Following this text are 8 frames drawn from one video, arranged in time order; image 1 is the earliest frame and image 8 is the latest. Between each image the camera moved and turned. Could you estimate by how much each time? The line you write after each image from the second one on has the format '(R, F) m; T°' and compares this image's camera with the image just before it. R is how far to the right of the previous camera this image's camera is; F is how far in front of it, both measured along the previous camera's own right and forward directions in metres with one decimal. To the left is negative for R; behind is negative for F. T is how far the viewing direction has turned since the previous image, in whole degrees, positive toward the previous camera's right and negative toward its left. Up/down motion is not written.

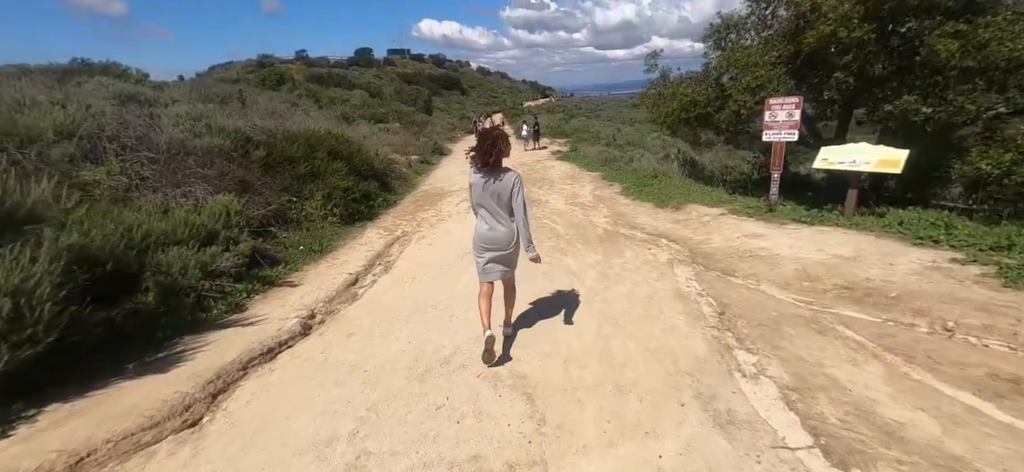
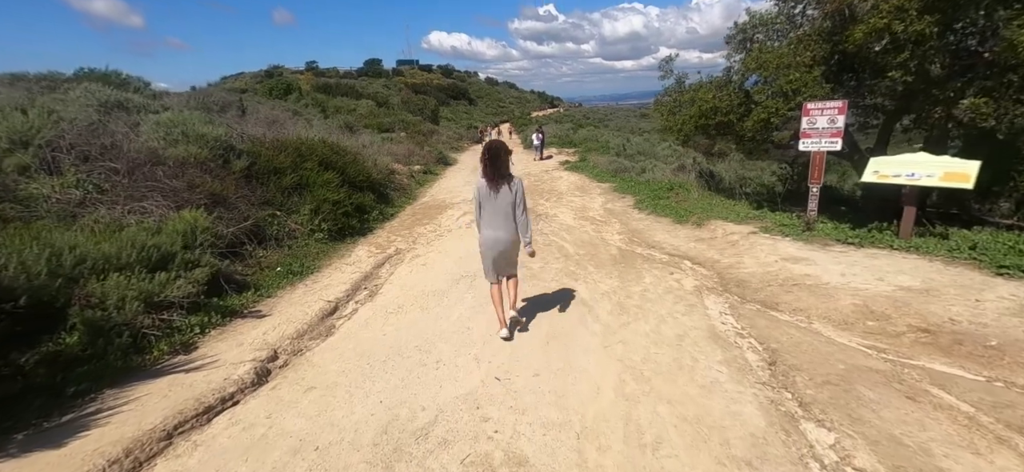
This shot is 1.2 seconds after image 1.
(+0.1, +0.8) m; -1°
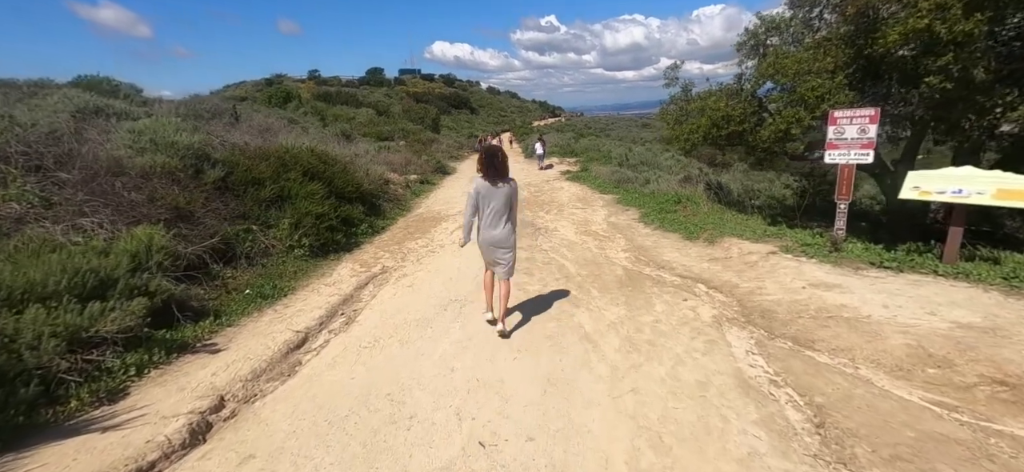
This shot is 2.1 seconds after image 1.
(+0.1, +0.6) m; 0°
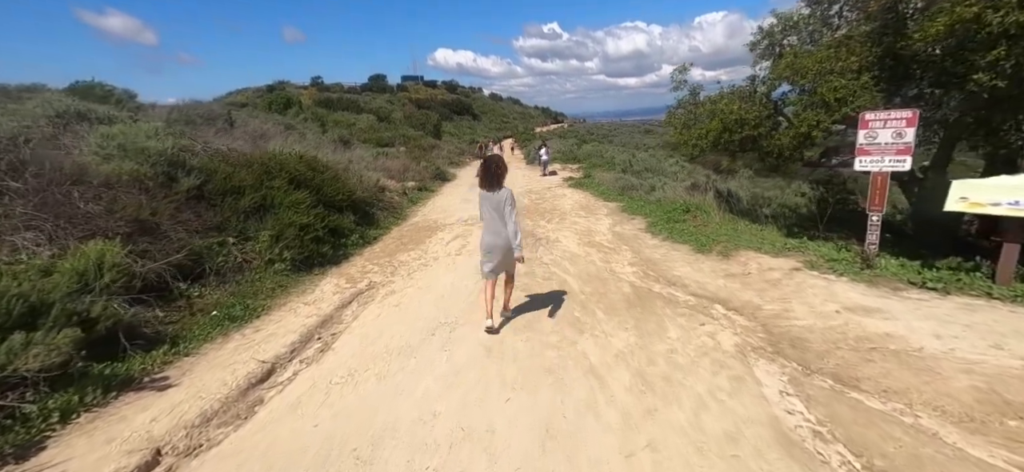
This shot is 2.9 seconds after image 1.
(+0.1, +0.5) m; 0°
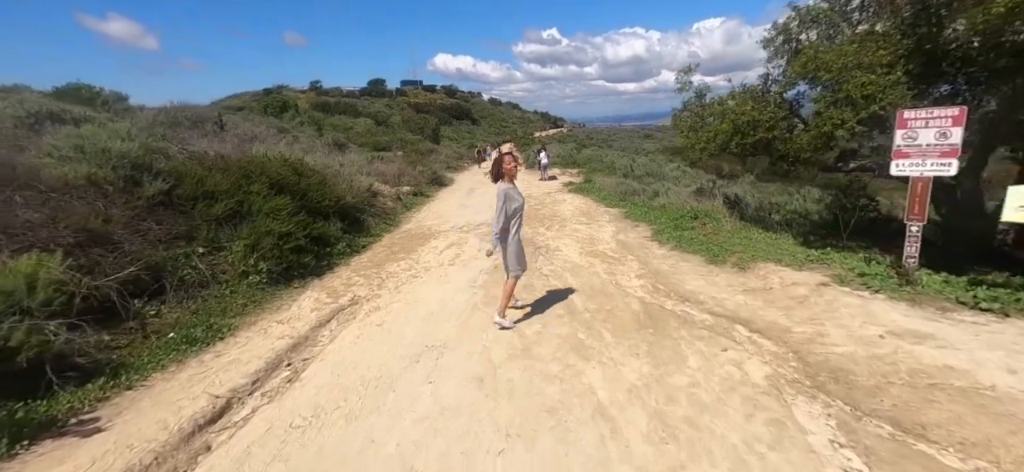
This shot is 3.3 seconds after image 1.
(0.0, +0.6) m; 0°
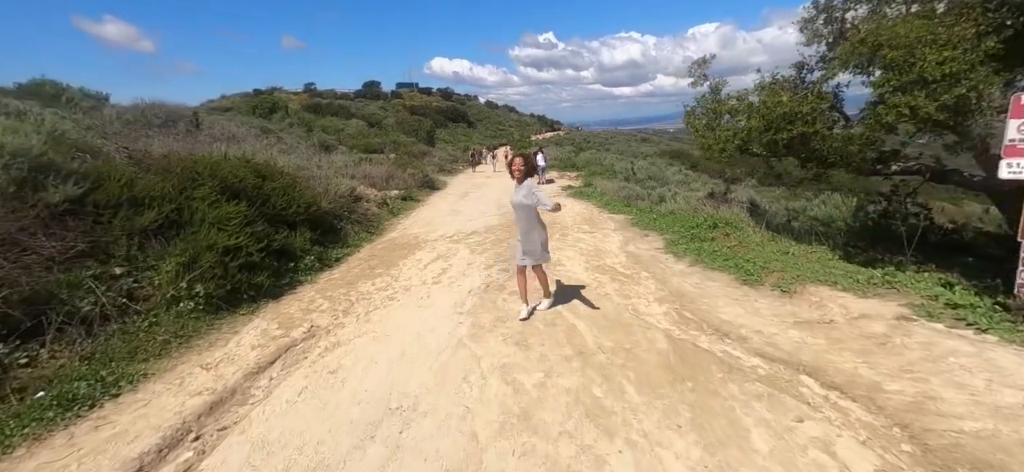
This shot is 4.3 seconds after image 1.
(0.0, +1.1) m; 0°
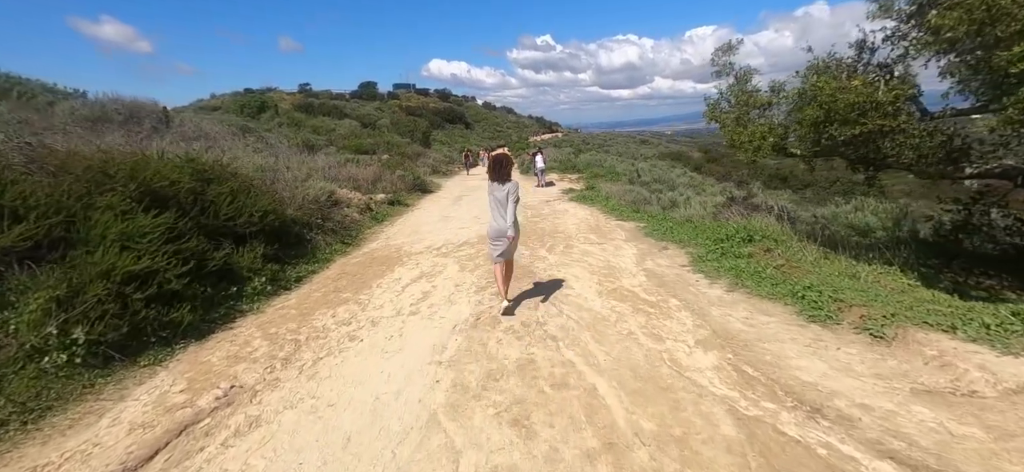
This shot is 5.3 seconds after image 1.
(0.0, +1.3) m; 0°
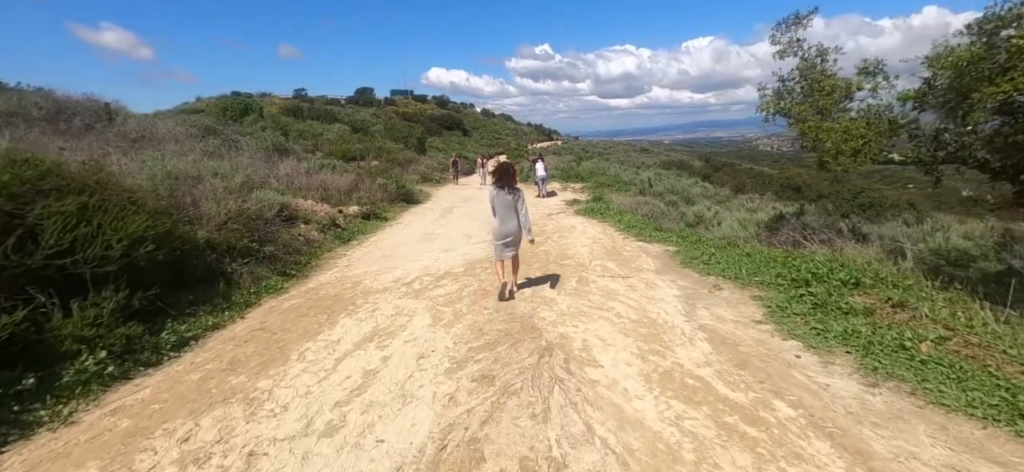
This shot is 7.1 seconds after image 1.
(0.0, +2.2) m; 0°
